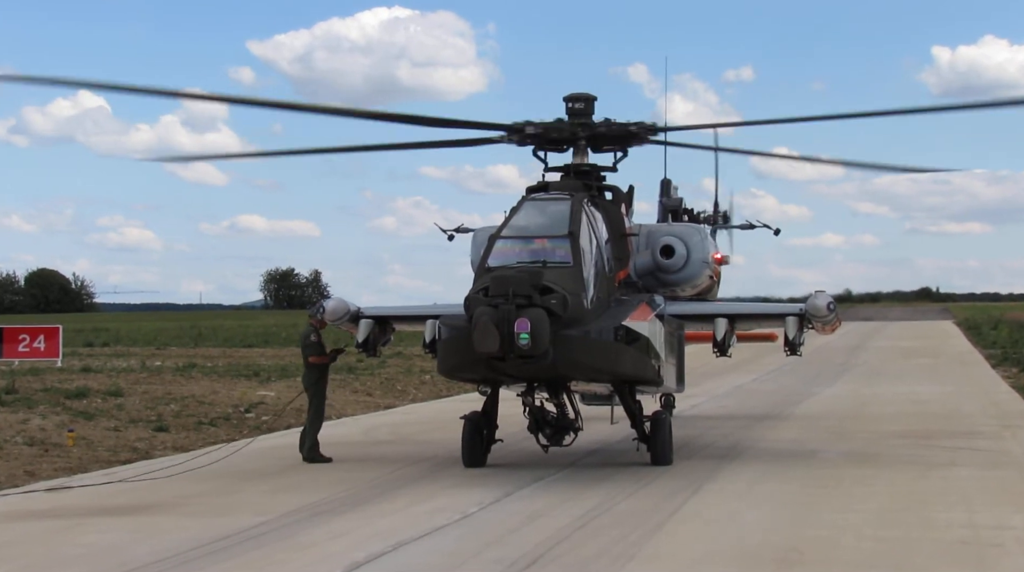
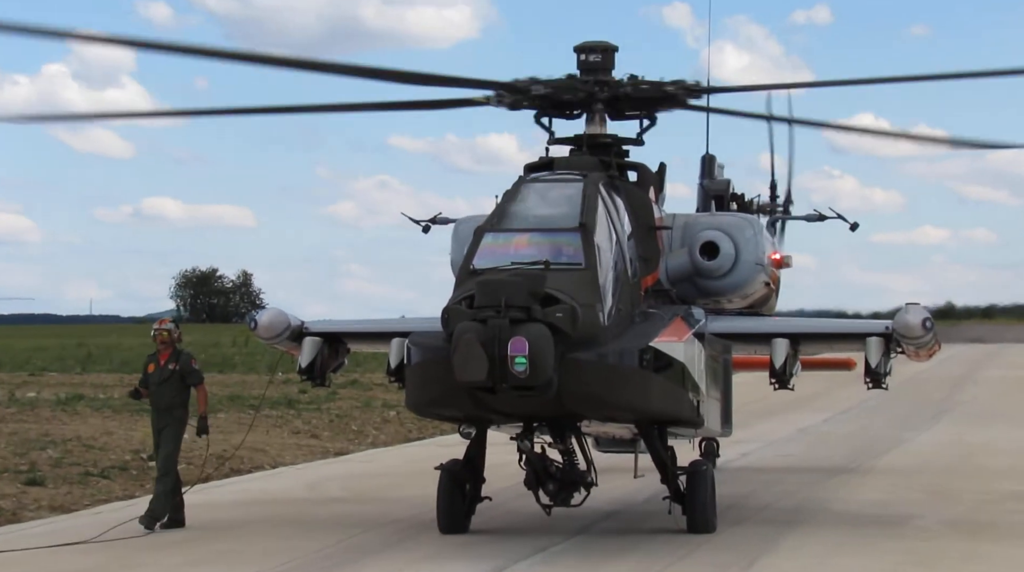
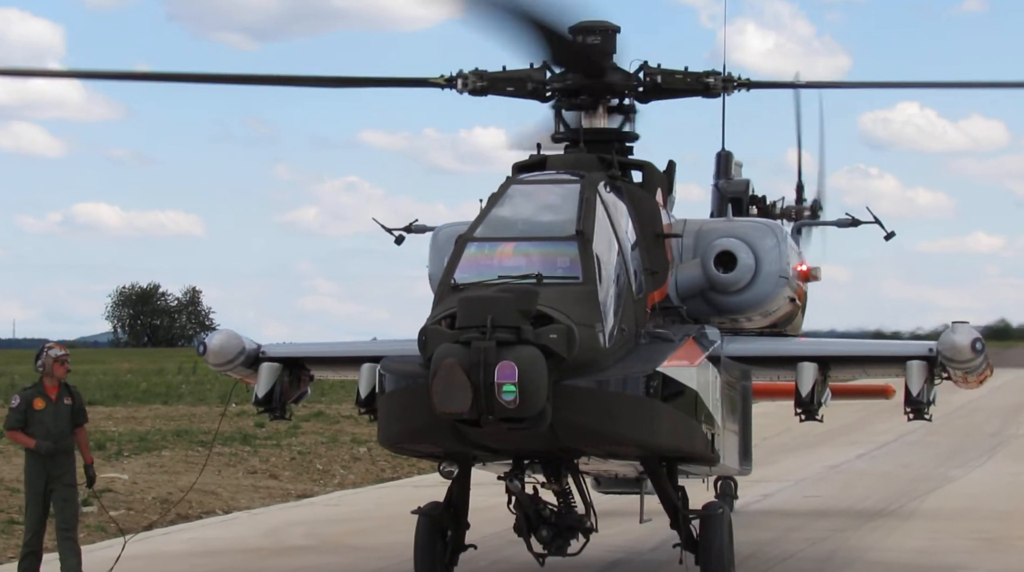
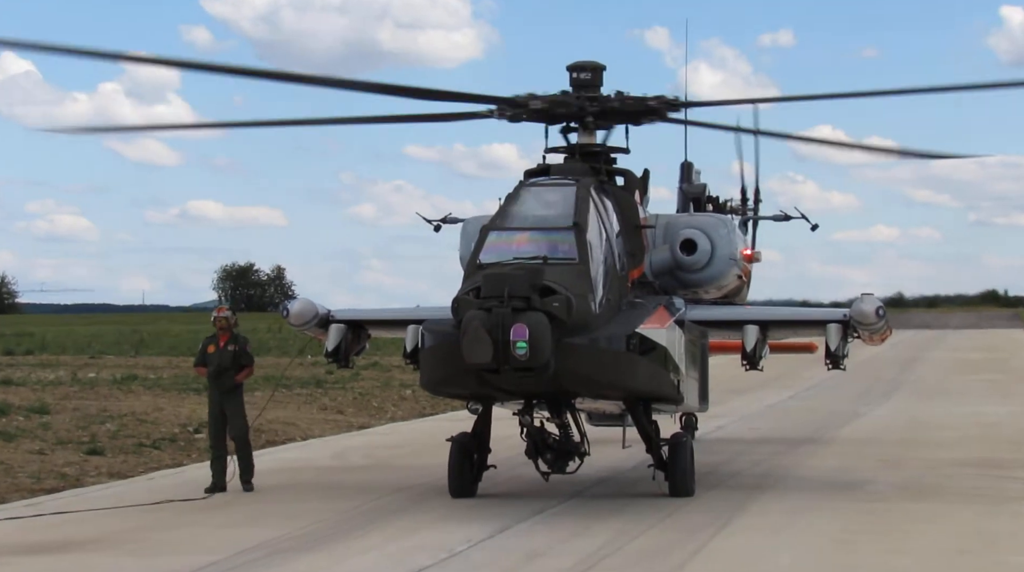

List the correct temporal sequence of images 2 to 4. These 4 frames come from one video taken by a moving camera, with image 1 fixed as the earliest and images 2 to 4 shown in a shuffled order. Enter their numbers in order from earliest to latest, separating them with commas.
4, 2, 3
